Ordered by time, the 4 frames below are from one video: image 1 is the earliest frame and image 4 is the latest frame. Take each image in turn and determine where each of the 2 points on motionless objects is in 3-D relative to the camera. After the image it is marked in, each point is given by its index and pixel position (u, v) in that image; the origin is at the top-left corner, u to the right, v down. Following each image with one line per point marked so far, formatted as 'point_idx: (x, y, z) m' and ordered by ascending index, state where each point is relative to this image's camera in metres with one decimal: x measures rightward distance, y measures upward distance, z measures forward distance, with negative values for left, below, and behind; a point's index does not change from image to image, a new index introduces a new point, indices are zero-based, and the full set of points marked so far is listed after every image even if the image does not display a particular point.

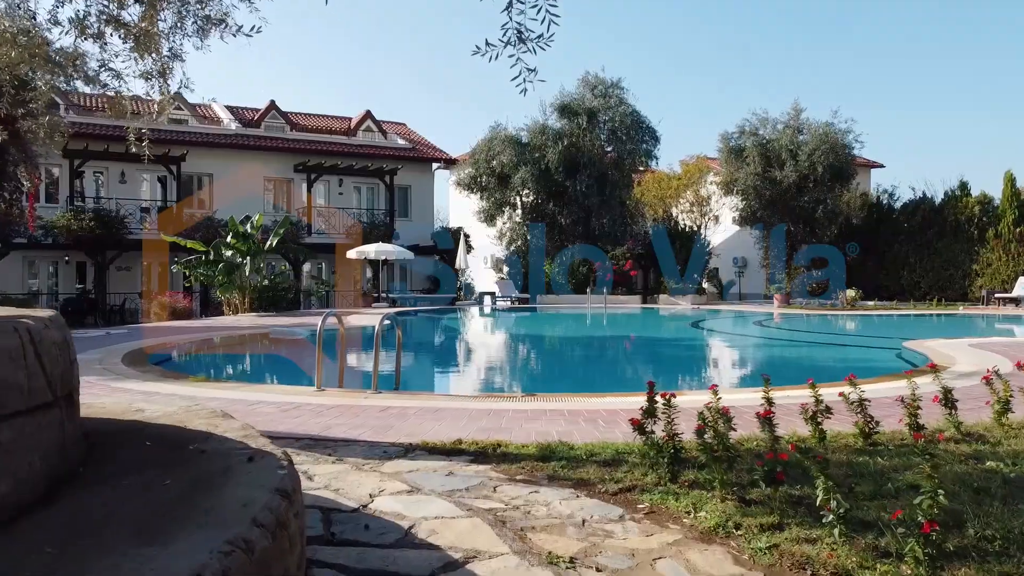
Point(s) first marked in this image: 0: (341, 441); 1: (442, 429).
0: (-0.8, -0.7, +3.5) m
1: (-0.3, -0.7, +3.7) m
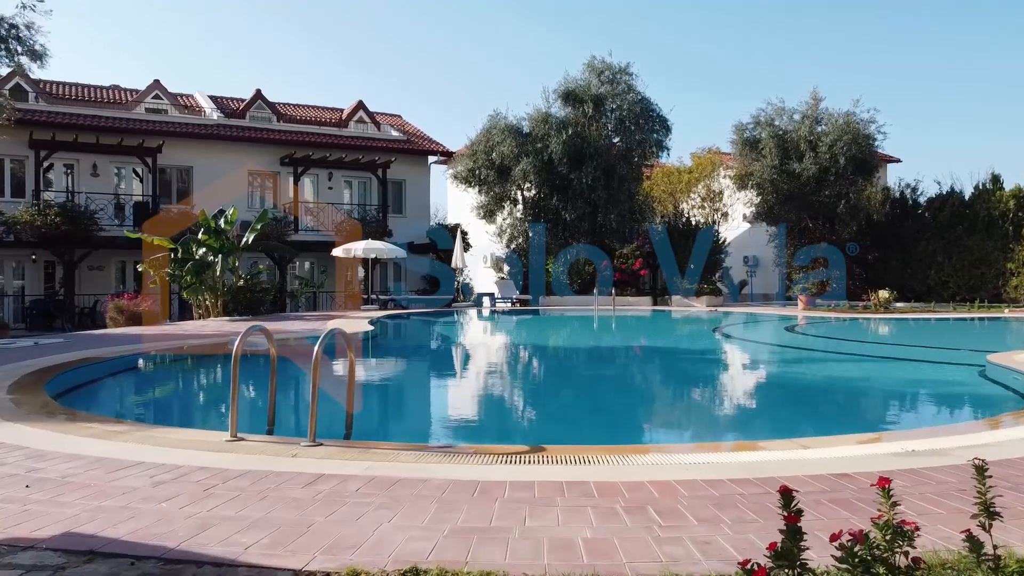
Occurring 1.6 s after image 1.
0: (-0.8, -0.8, +2.0) m
1: (-0.4, -0.8, +2.3) m
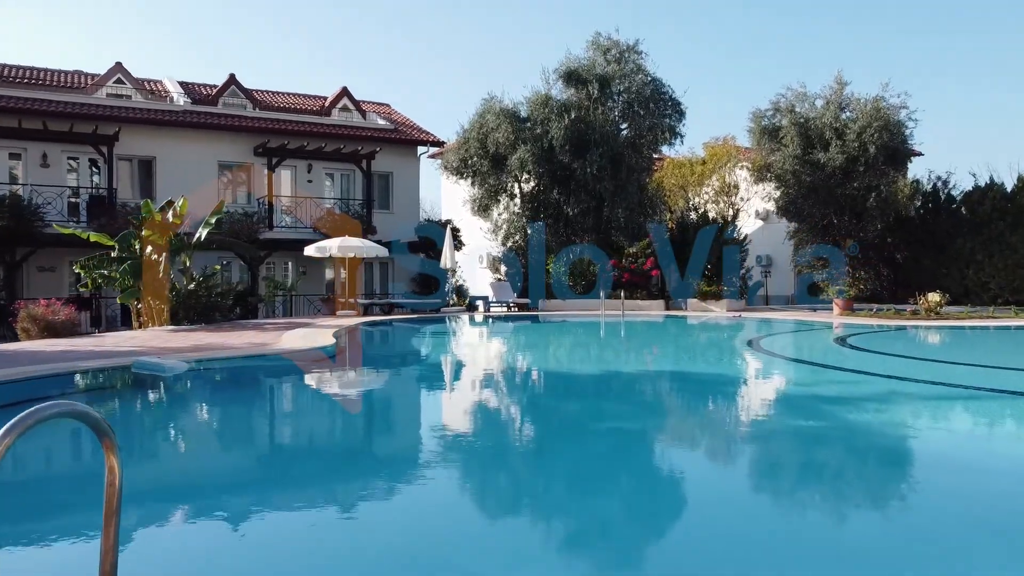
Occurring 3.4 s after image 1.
0: (-0.9, -0.8, 0.0) m
1: (-0.4, -0.8, +0.2) m
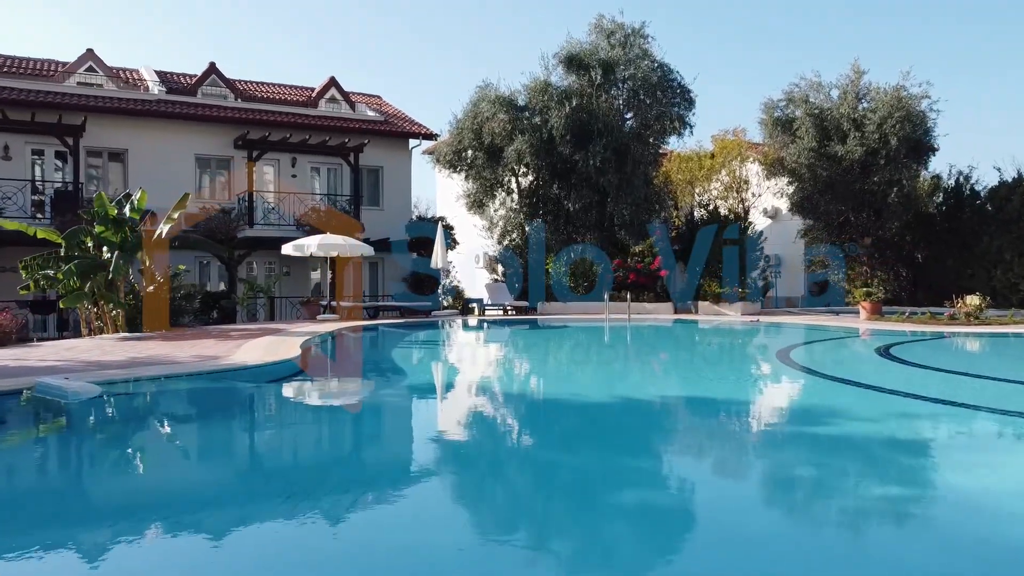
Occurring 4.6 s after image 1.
0: (-1.0, -0.8, -1.3) m
1: (-0.5, -0.8, -1.0) m
